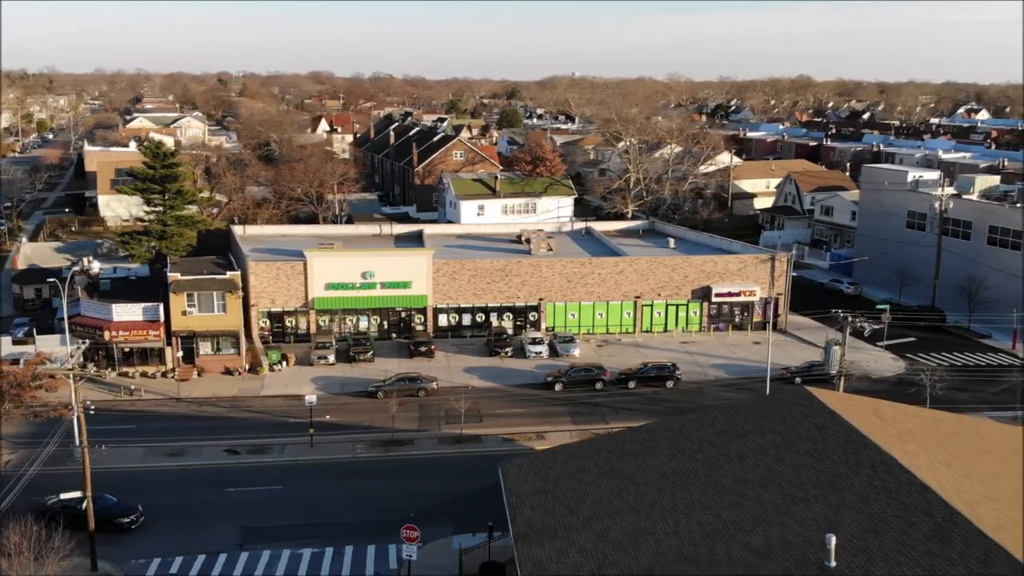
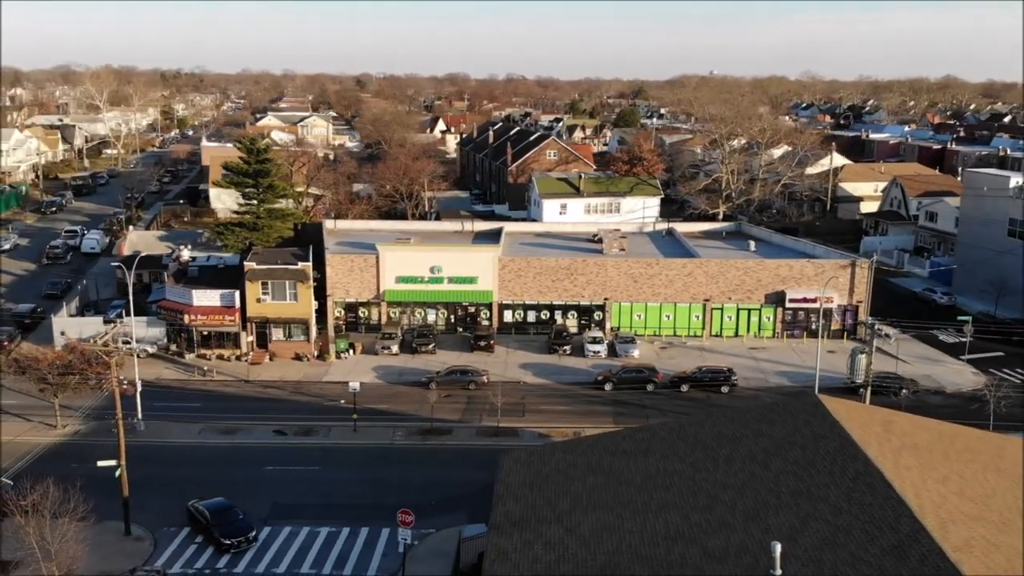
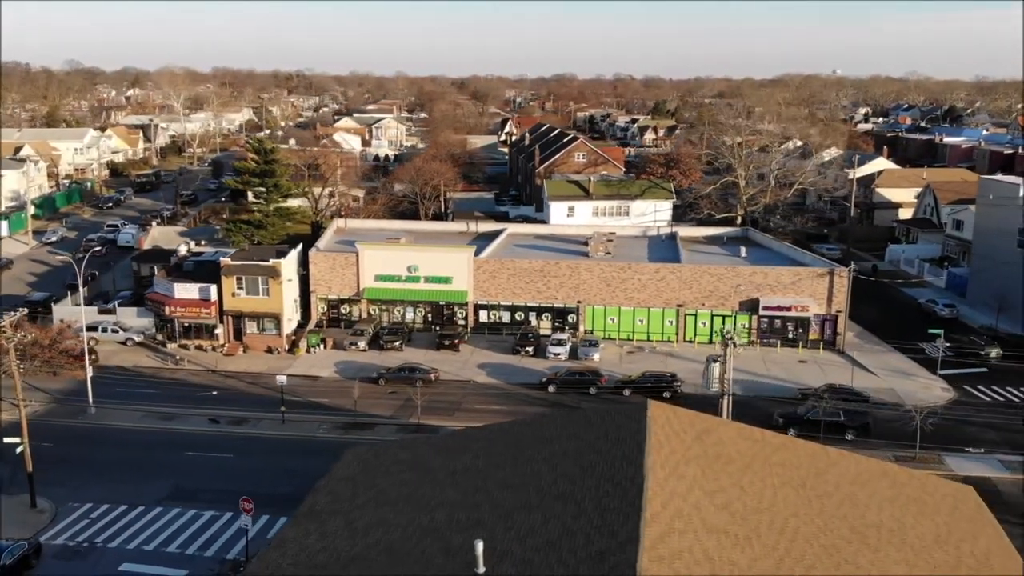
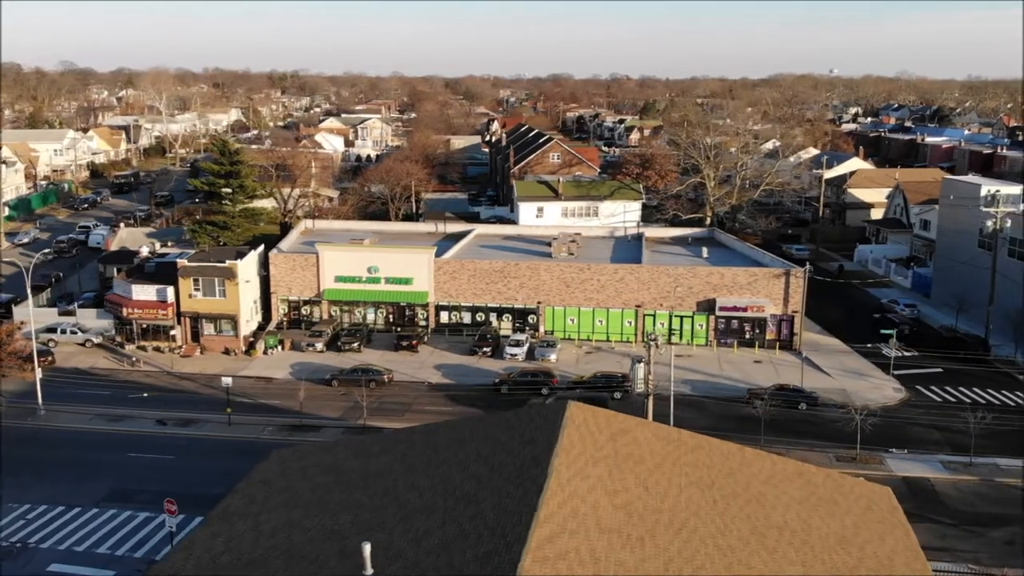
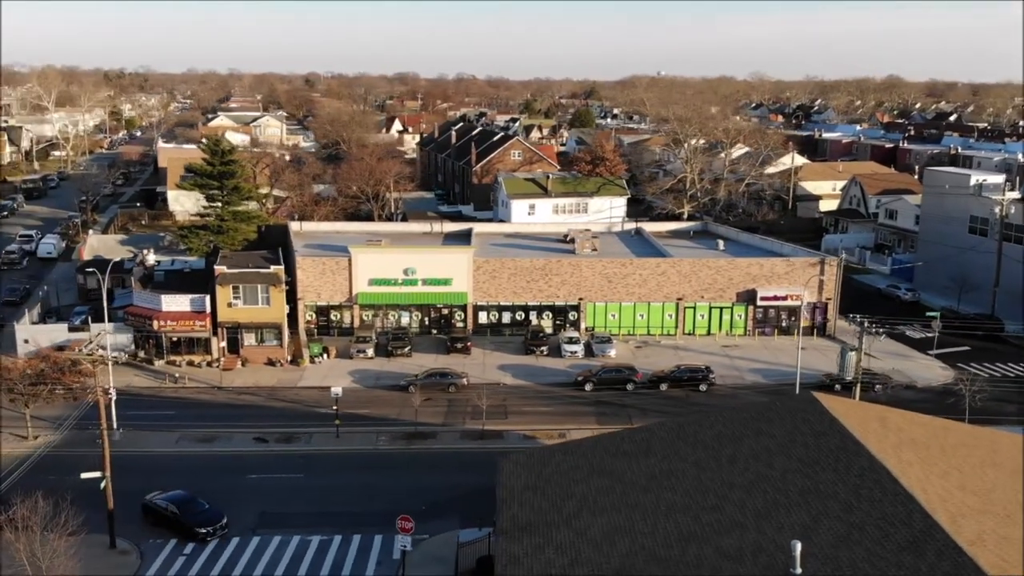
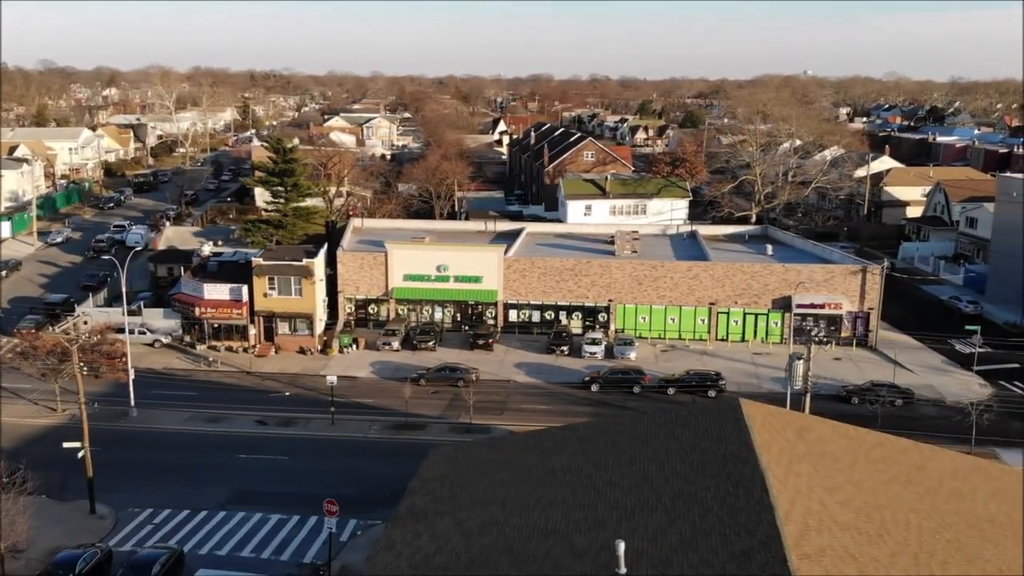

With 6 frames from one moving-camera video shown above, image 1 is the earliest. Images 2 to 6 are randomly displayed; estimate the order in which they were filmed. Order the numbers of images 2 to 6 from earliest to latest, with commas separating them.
5, 2, 6, 3, 4
